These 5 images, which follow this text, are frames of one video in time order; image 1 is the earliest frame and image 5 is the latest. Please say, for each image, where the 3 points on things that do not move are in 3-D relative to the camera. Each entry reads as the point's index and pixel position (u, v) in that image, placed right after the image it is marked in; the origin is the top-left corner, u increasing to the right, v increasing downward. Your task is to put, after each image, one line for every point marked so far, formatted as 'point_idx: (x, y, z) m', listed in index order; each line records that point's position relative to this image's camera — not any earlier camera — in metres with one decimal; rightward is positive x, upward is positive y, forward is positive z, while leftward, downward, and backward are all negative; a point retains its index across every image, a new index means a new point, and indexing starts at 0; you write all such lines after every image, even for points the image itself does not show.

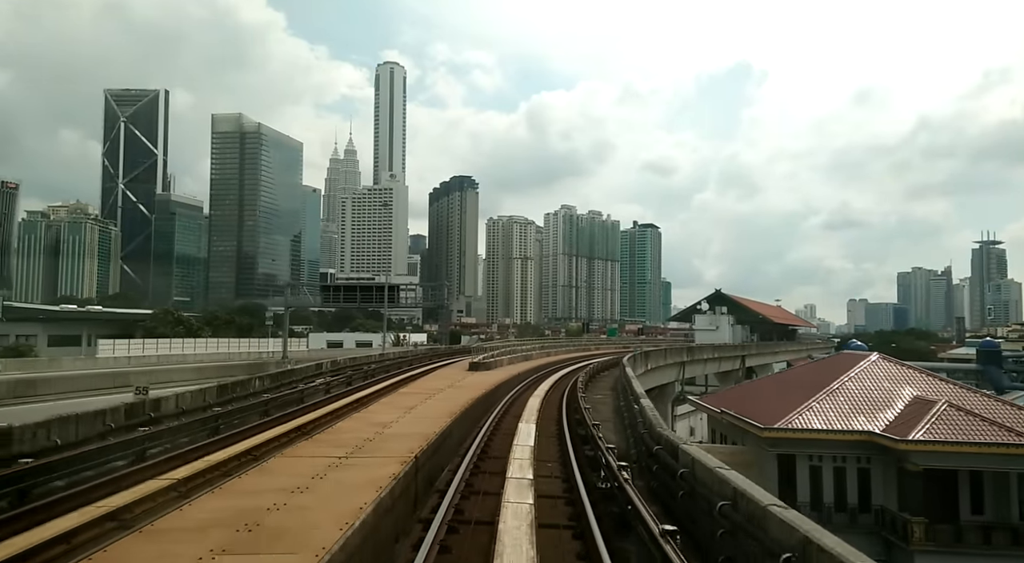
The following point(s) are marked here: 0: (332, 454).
0: (-3.2, -2.8, +10.5) m
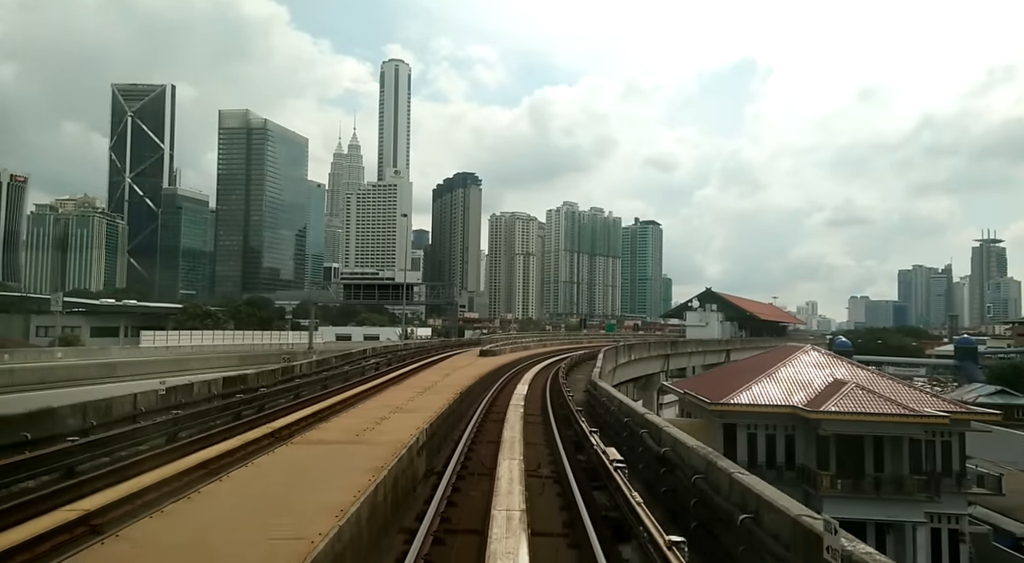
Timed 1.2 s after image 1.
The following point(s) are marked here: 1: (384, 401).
0: (-3.1, -2.7, +11.2) m
1: (-3.3, -3.2, +17.1) m
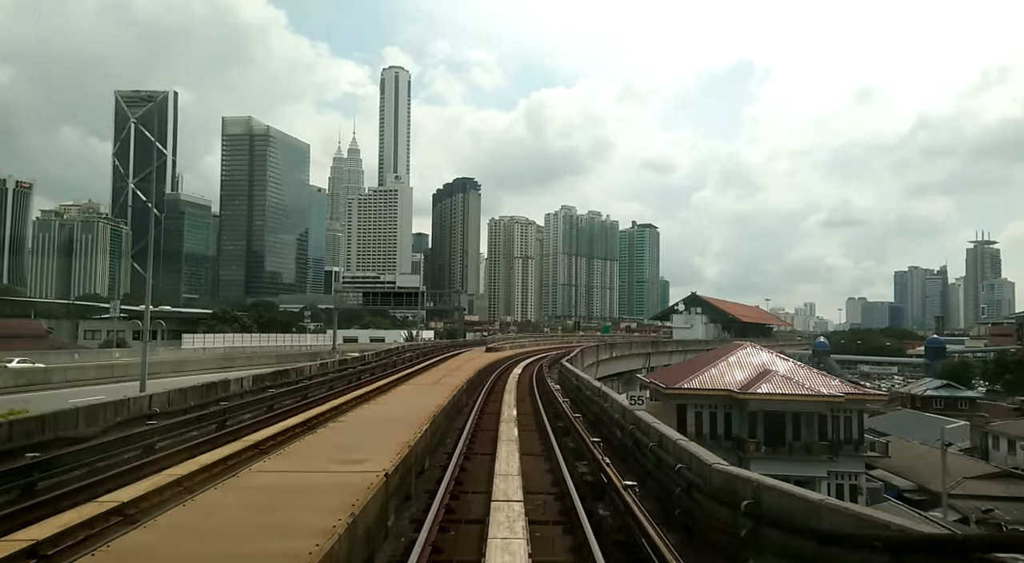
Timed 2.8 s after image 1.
0: (-3.1, -2.8, +12.0) m
1: (-3.3, -3.3, +17.9) m
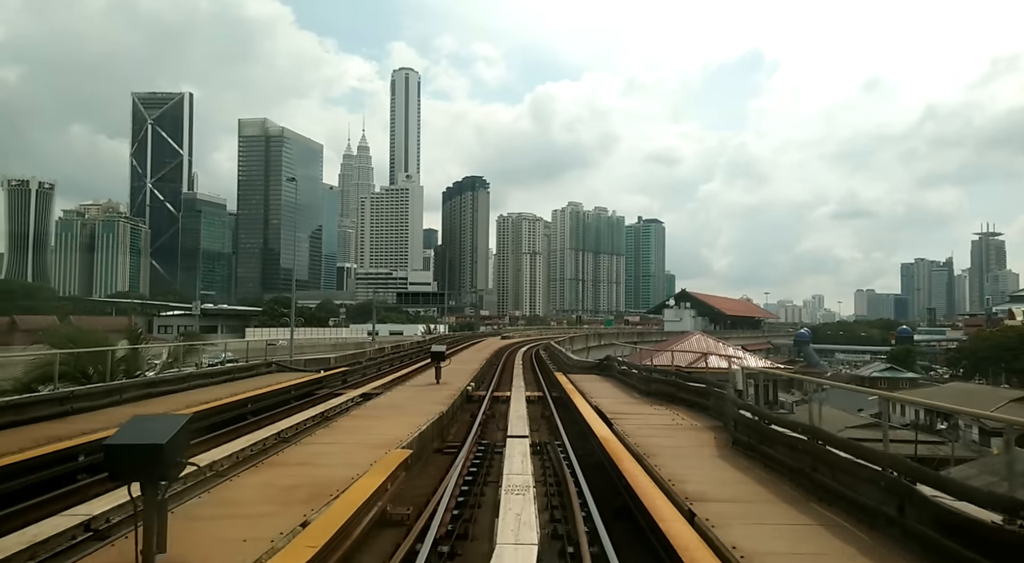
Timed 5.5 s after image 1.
0: (-2.9, -2.8, +13.4) m
1: (-3.0, -3.3, +19.3) m
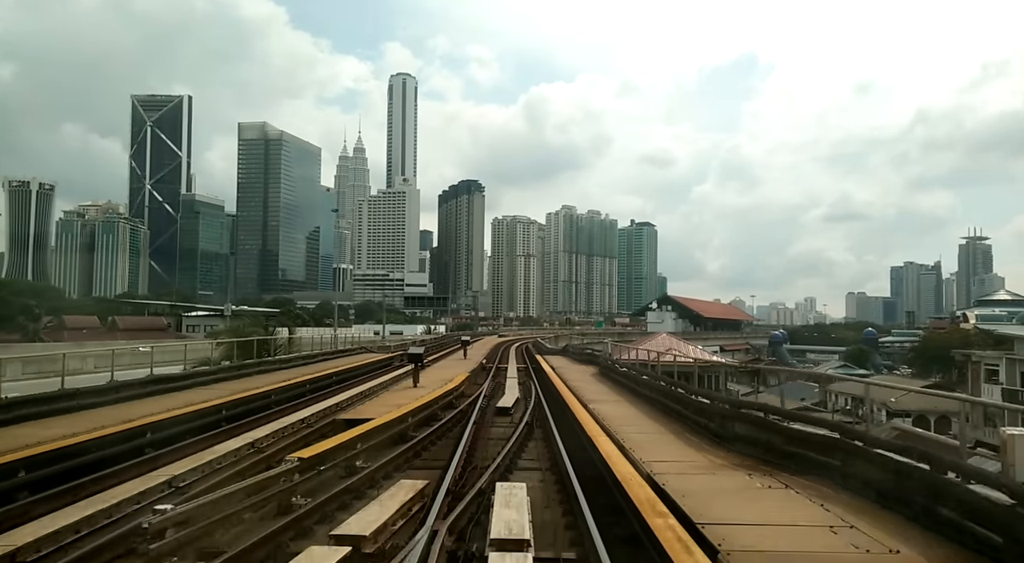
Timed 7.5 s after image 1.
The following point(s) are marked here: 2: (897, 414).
0: (-3.1, -2.9, +14.4) m
1: (-3.2, -3.4, +20.3) m
2: (+3.1, -1.1, +5.0) m
